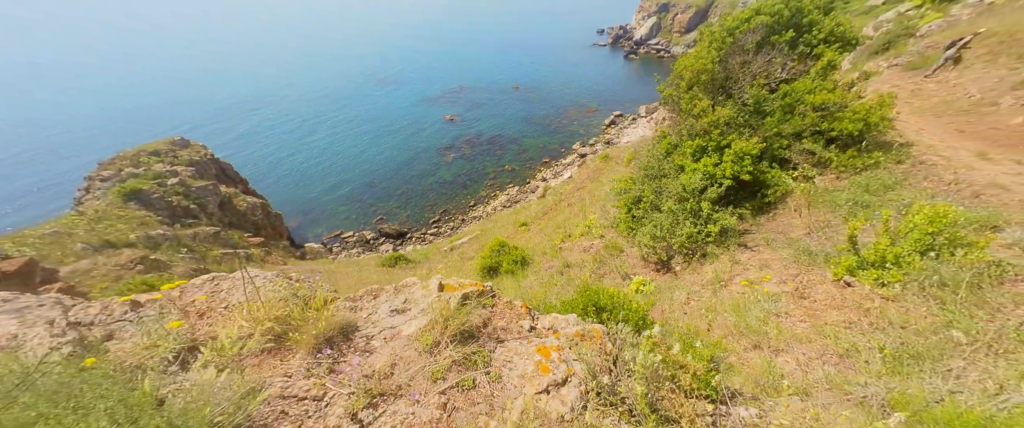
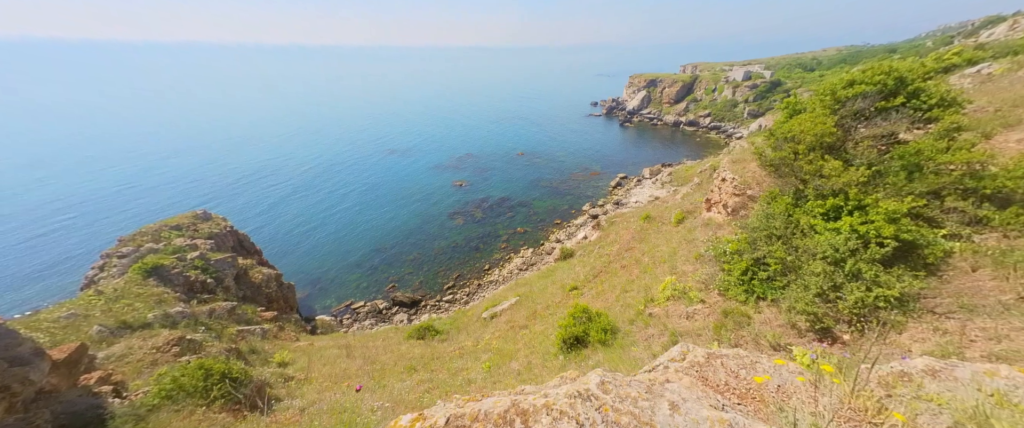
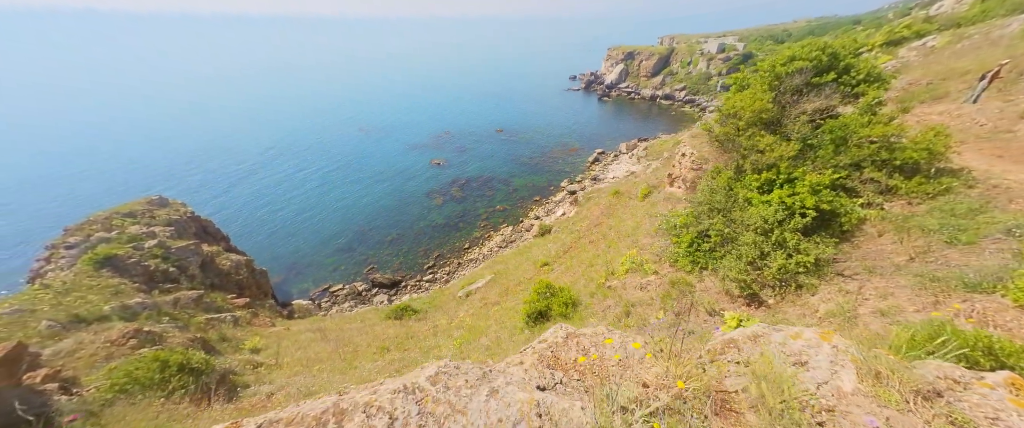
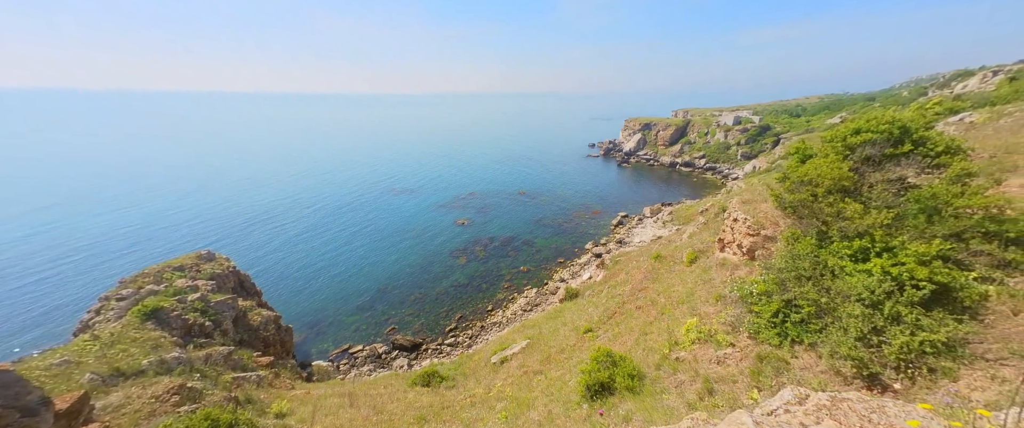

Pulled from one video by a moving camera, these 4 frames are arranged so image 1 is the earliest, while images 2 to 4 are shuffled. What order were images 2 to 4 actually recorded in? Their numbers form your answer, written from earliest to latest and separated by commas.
3, 2, 4
